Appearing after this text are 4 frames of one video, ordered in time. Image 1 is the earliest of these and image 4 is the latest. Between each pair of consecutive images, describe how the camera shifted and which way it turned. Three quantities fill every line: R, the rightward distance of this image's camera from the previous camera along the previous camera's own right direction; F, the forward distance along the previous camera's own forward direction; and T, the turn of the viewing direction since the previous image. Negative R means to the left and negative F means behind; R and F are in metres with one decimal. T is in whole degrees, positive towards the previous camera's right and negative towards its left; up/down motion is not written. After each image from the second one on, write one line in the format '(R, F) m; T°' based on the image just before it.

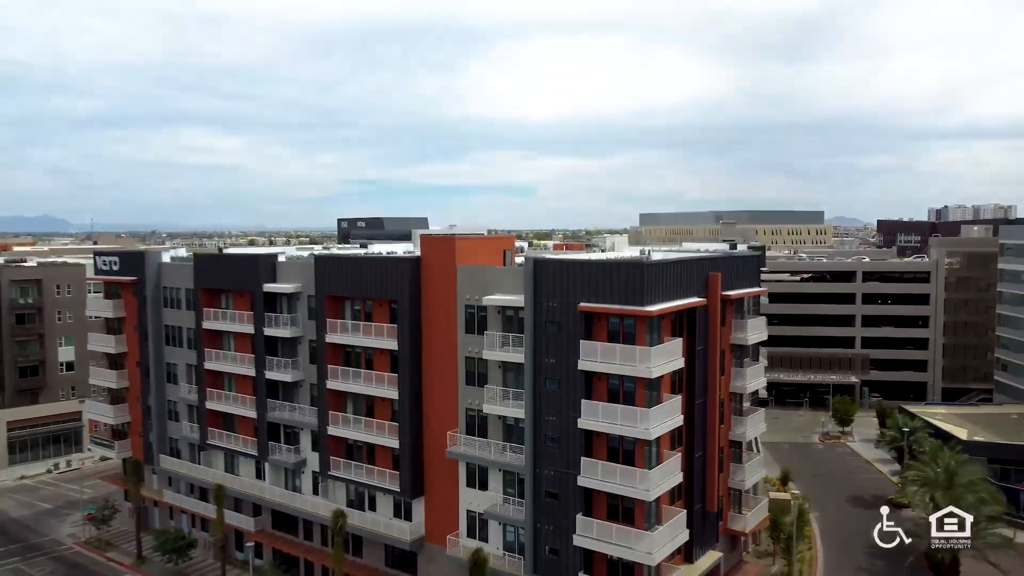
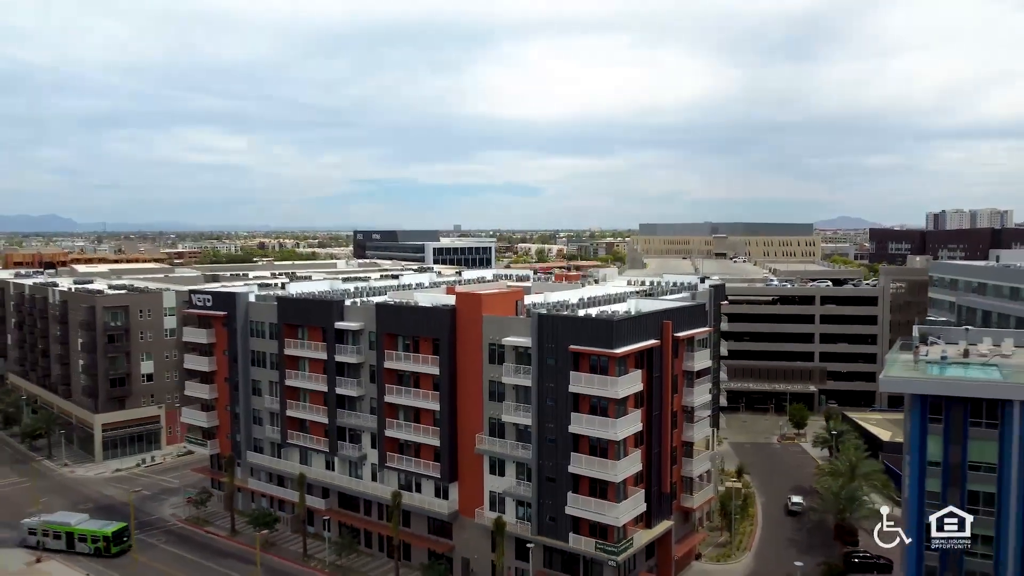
(-0.4, -13.7) m; 0°
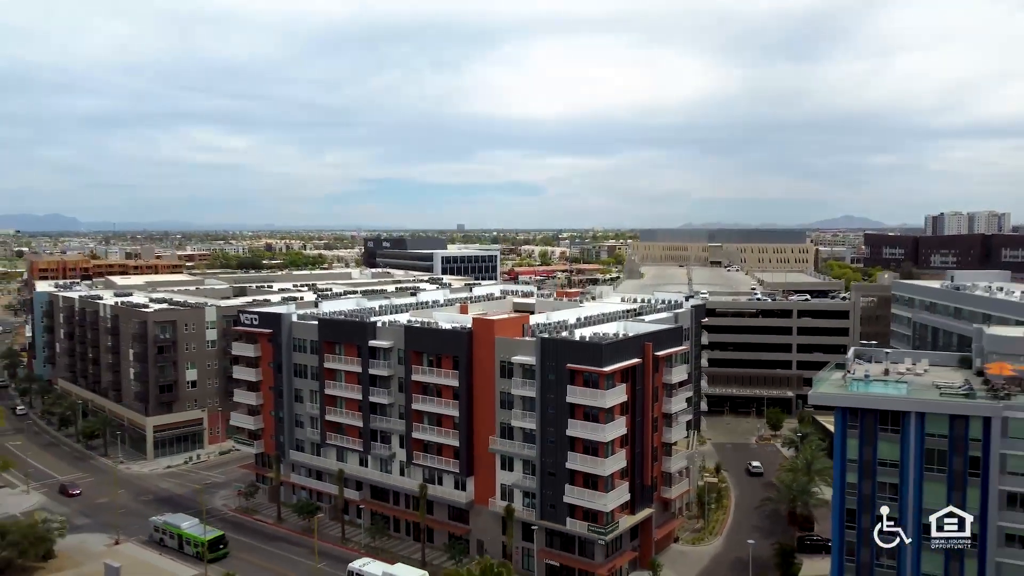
(-0.4, -9.9) m; 0°
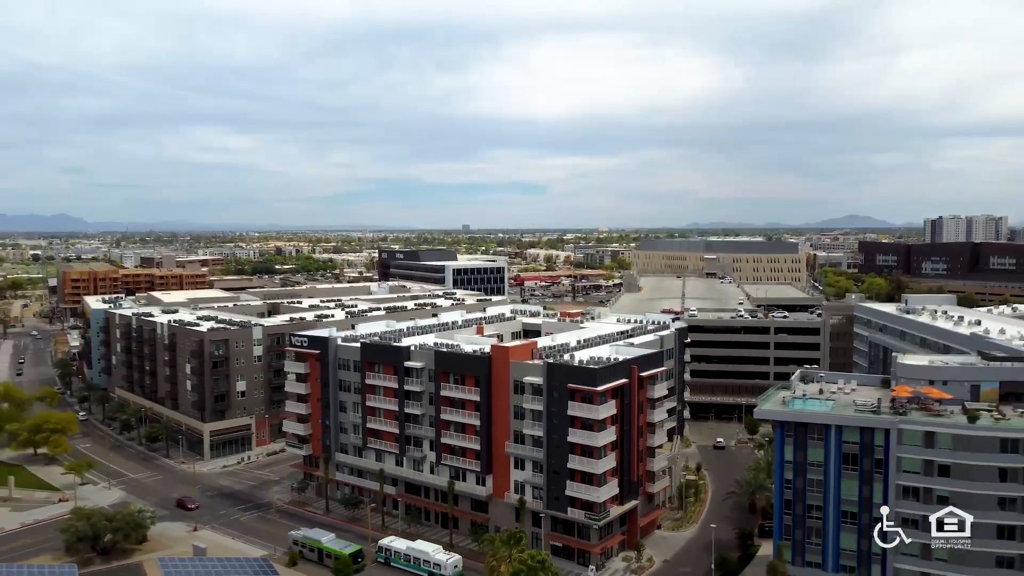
(-0.7, -13.5) m; 0°
